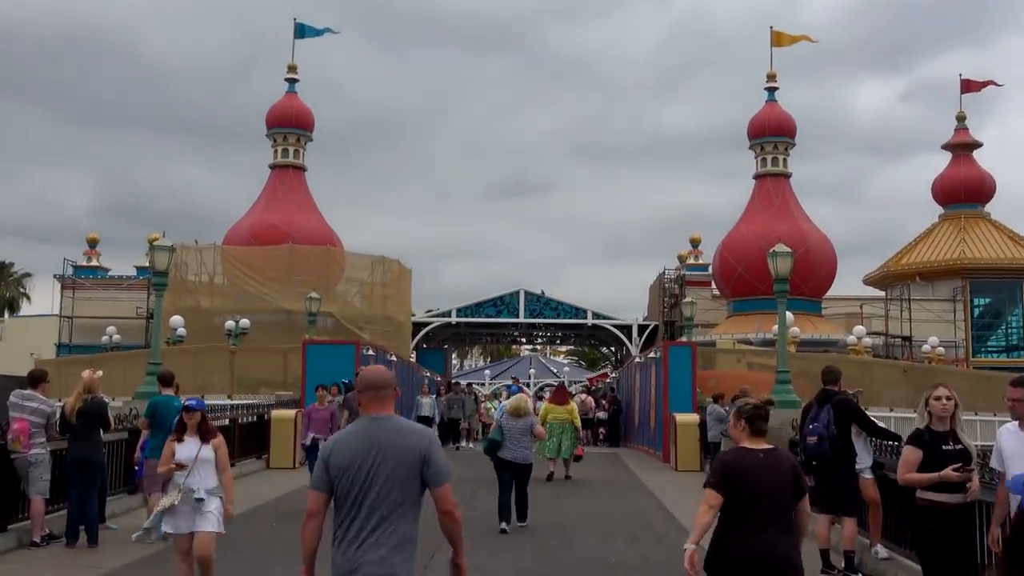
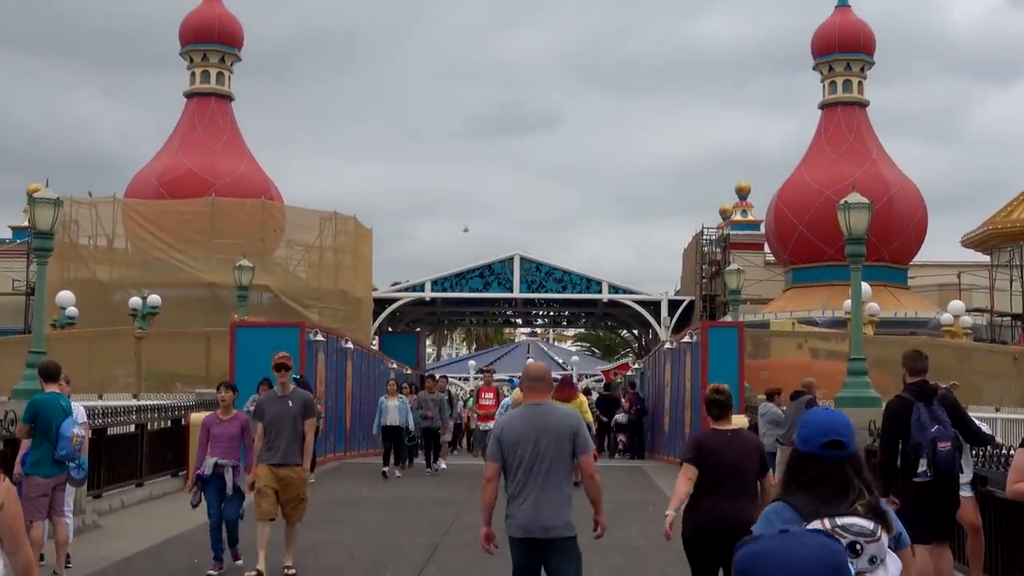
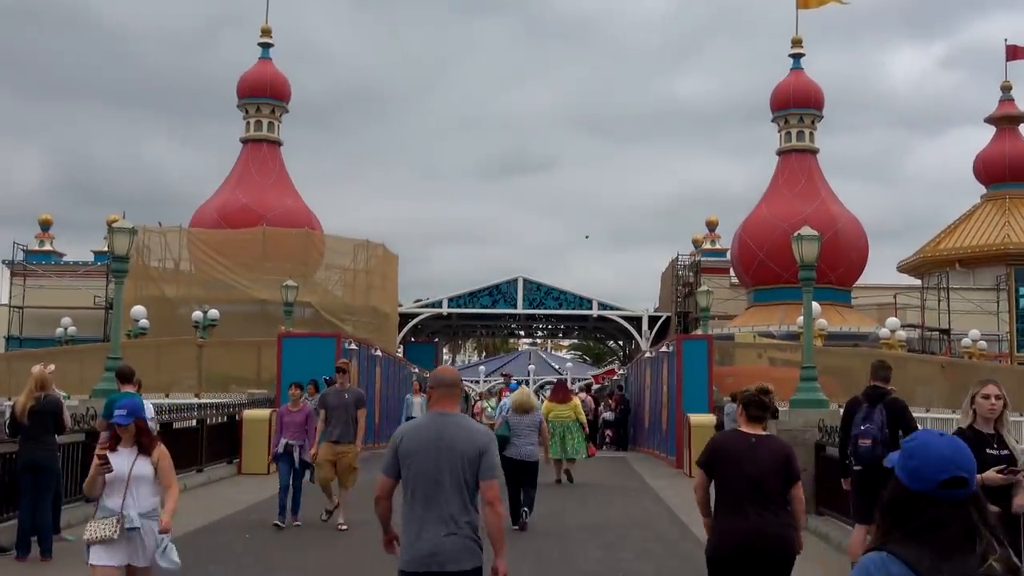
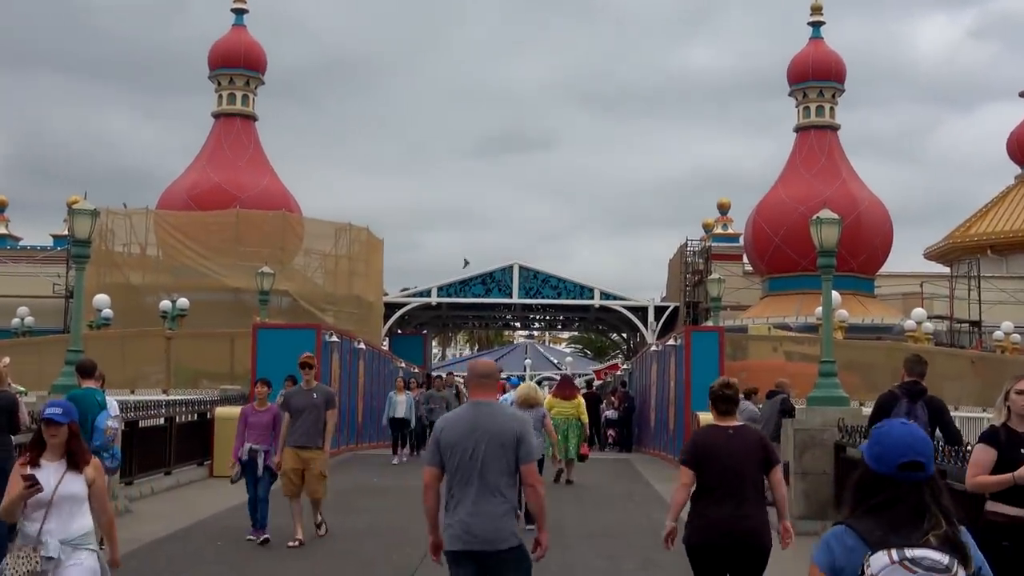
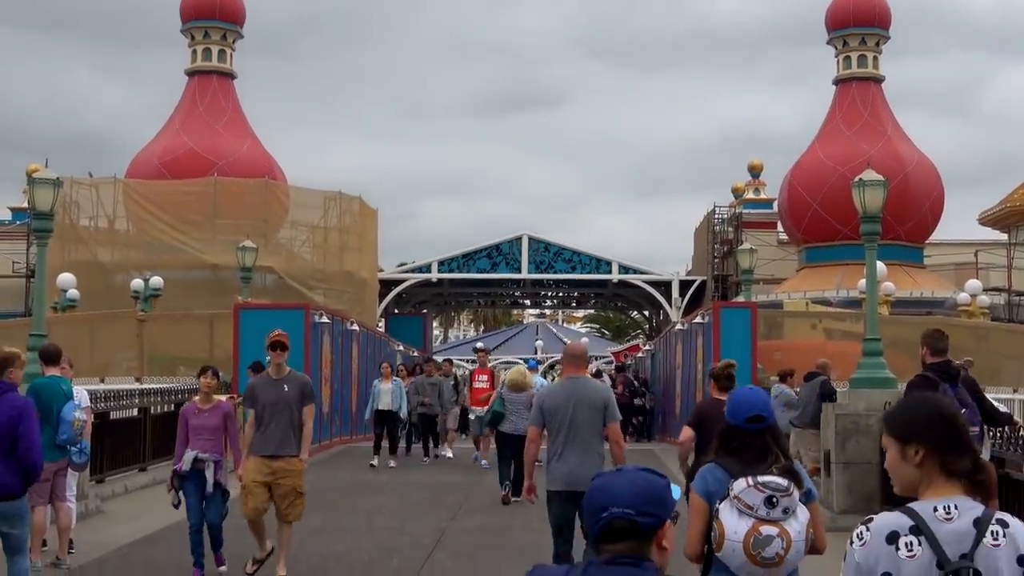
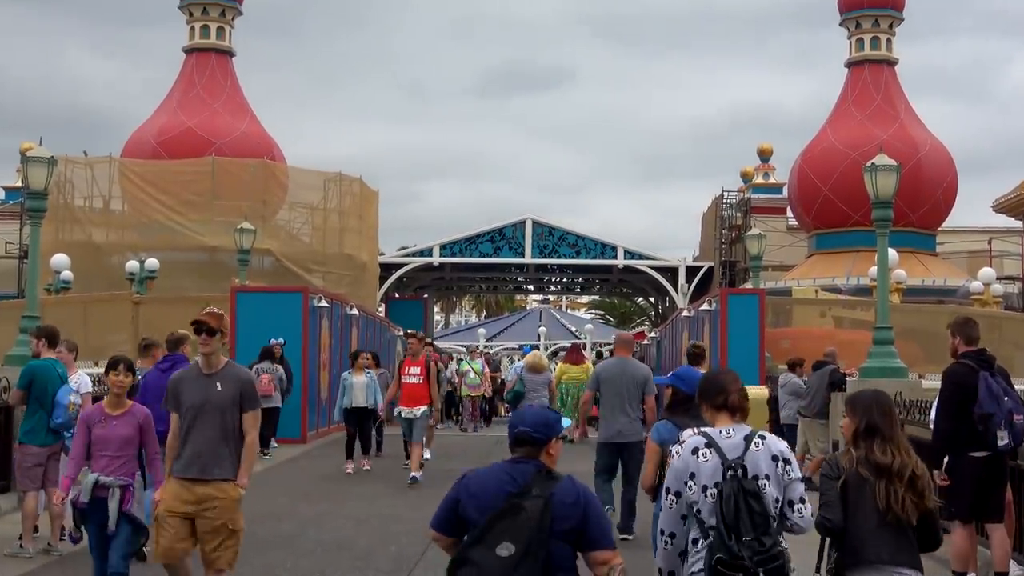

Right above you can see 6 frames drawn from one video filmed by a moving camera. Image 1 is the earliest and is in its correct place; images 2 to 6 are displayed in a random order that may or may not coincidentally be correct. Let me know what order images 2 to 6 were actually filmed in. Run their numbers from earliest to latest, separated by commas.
3, 4, 2, 5, 6
